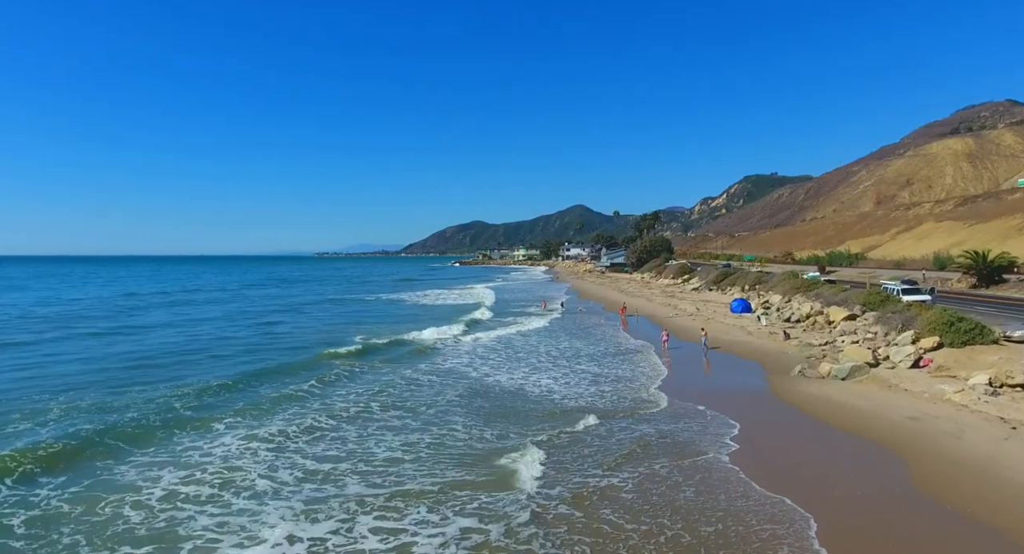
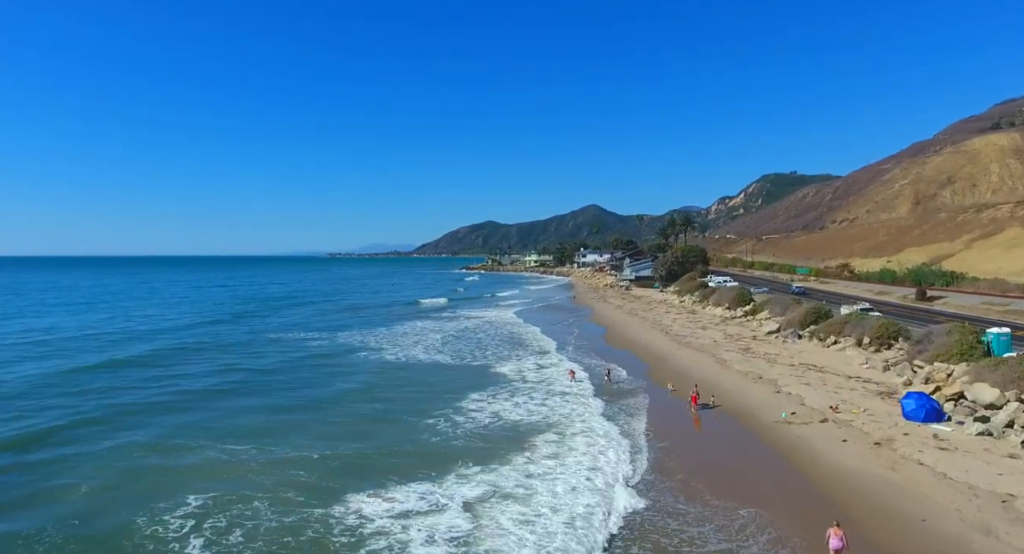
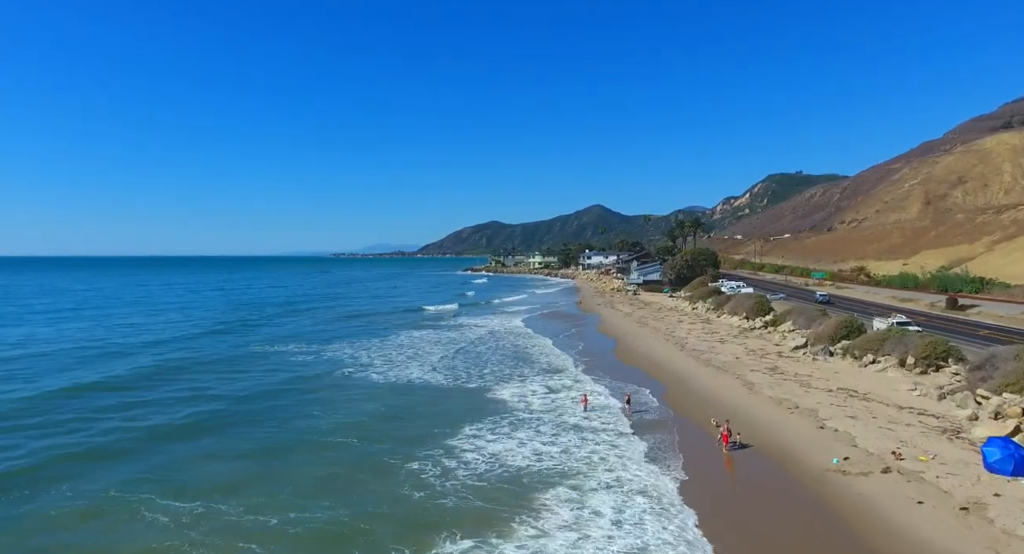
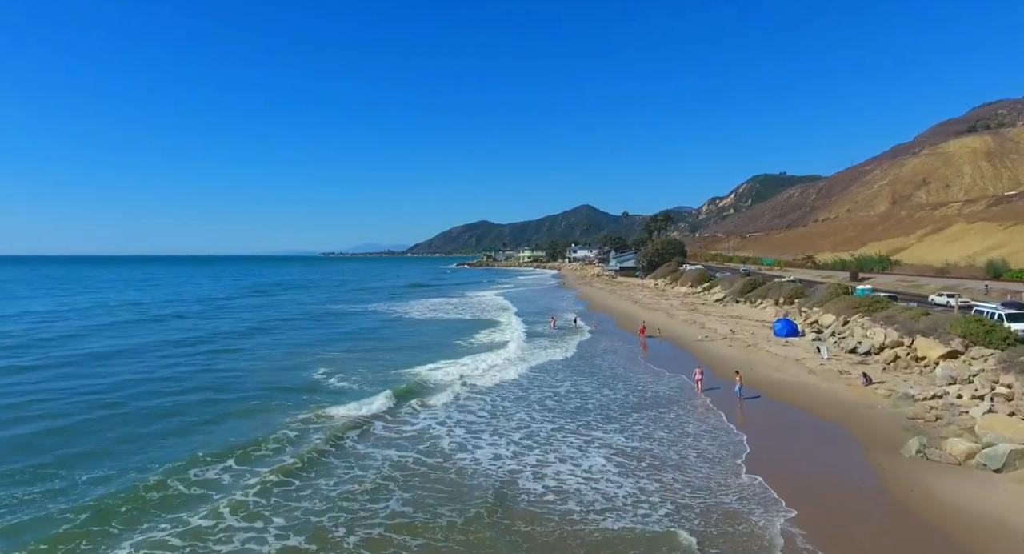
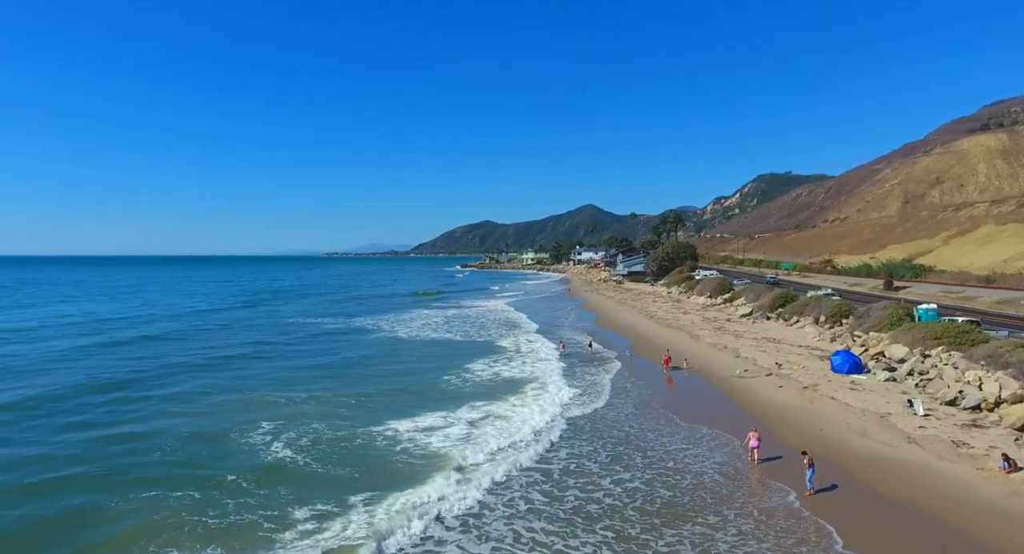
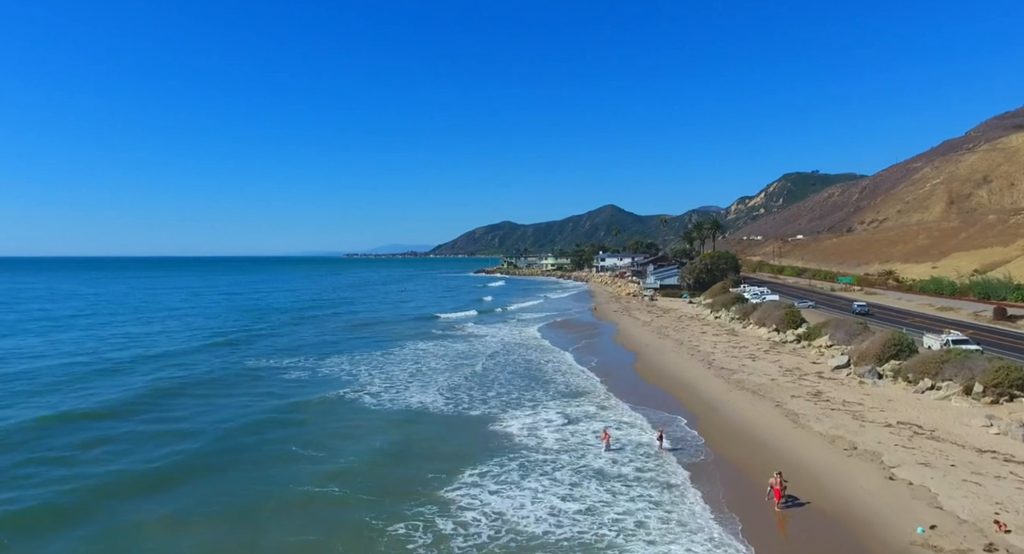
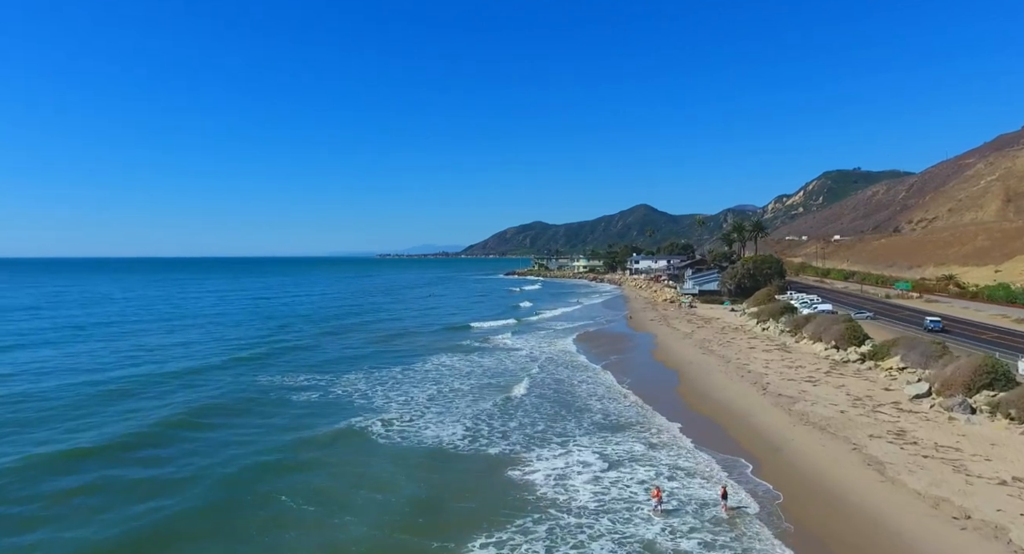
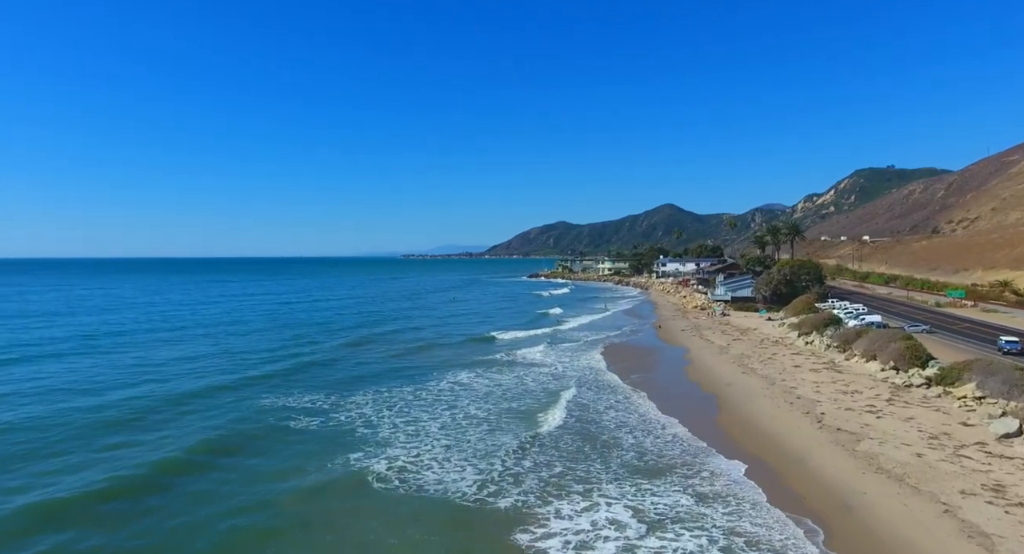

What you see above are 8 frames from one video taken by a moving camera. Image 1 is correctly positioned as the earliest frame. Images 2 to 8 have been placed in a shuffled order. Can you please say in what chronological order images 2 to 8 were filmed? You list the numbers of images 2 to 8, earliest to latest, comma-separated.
4, 5, 2, 3, 6, 7, 8
